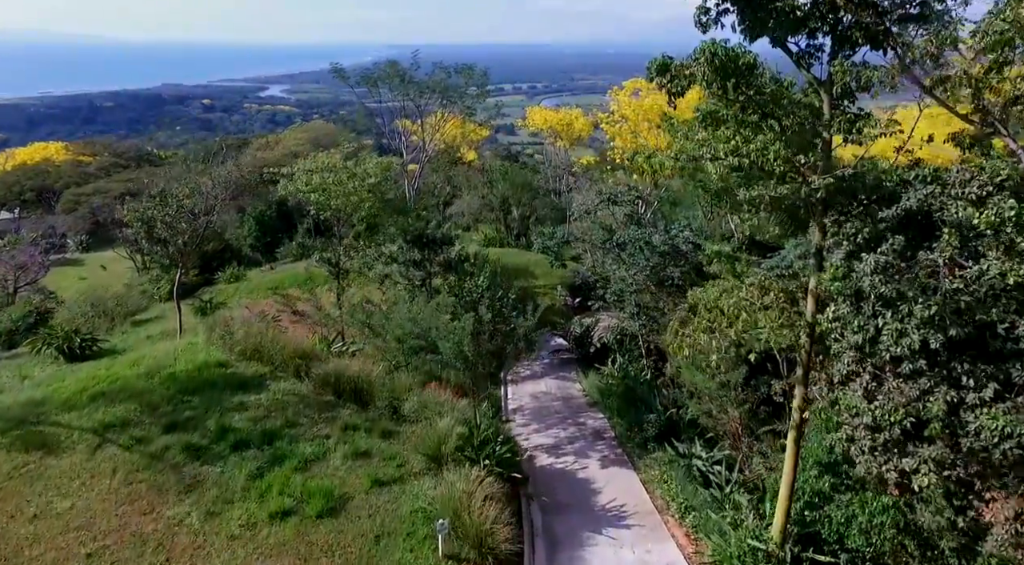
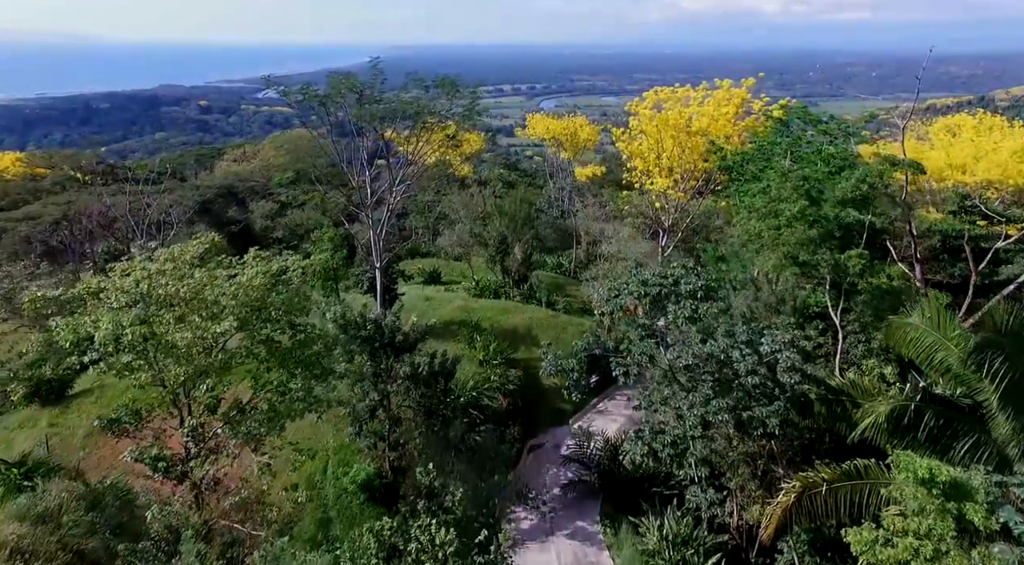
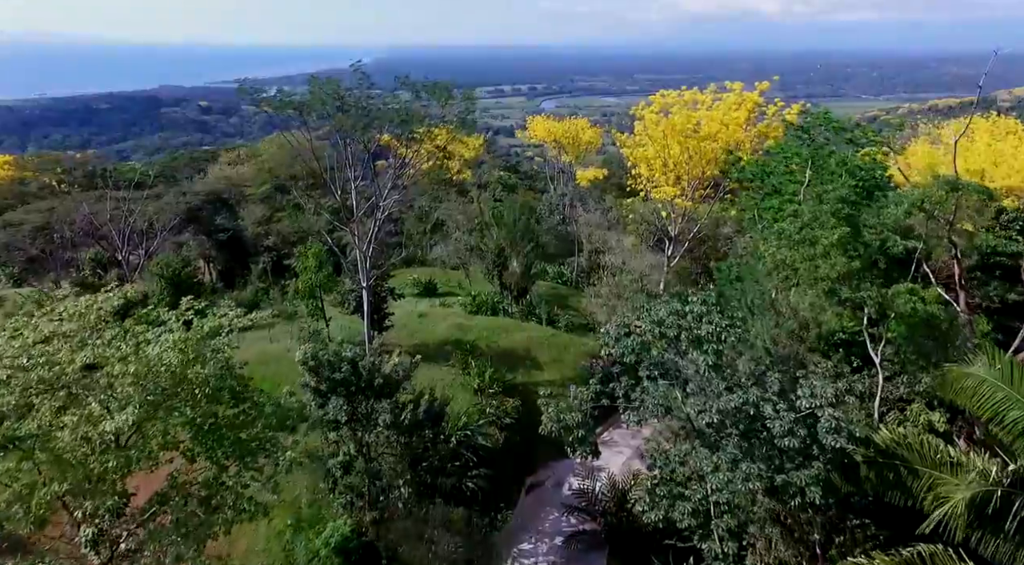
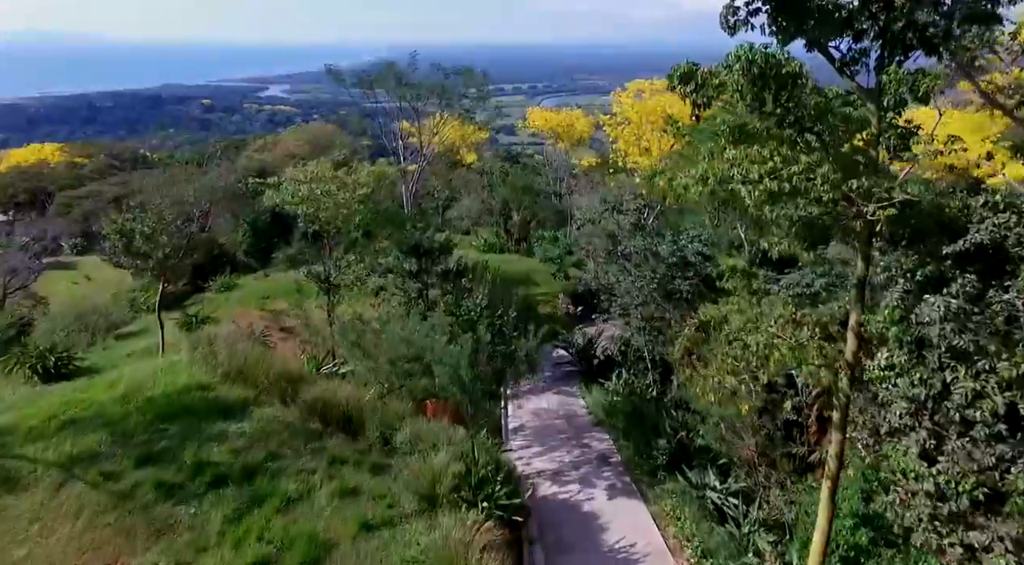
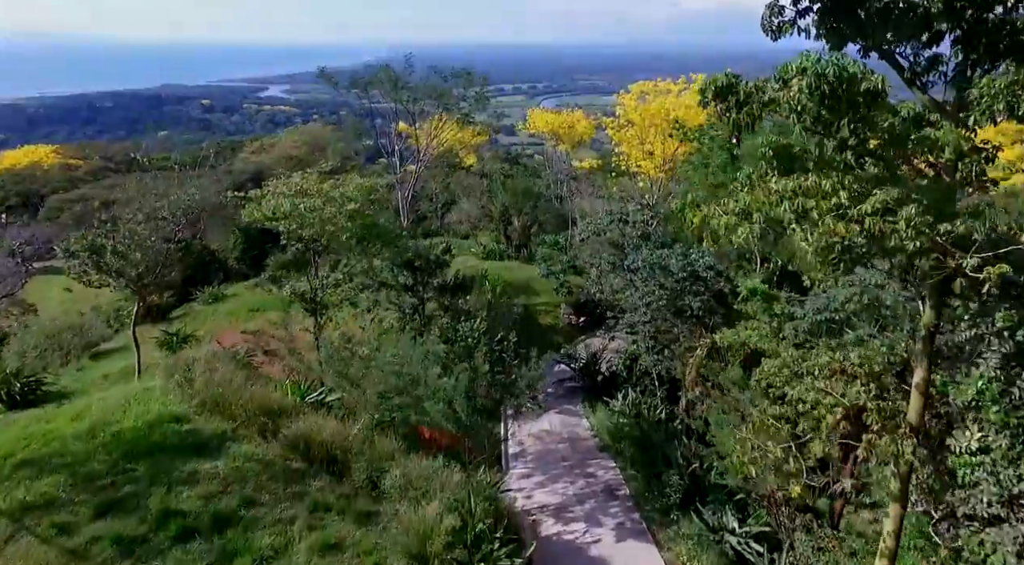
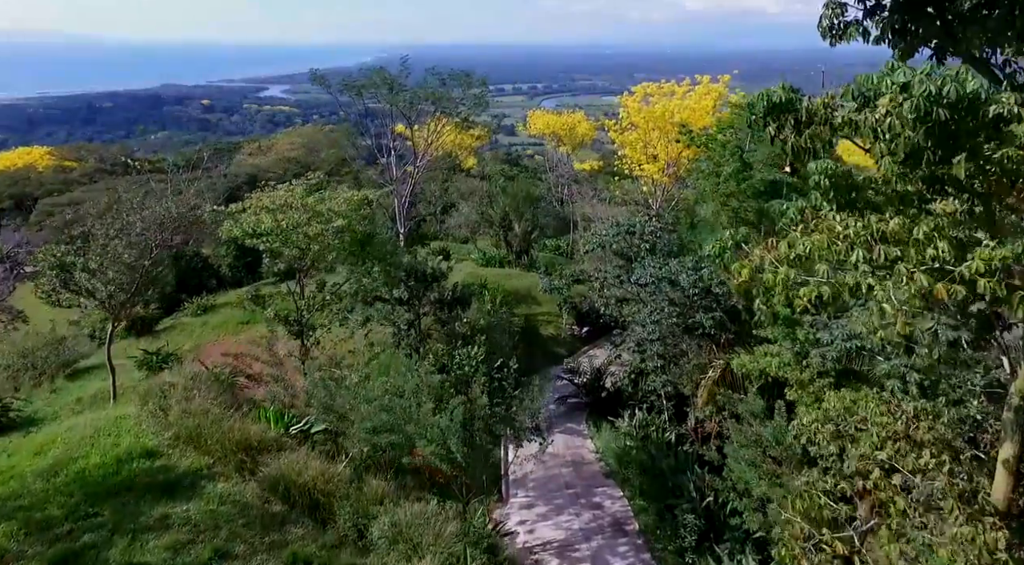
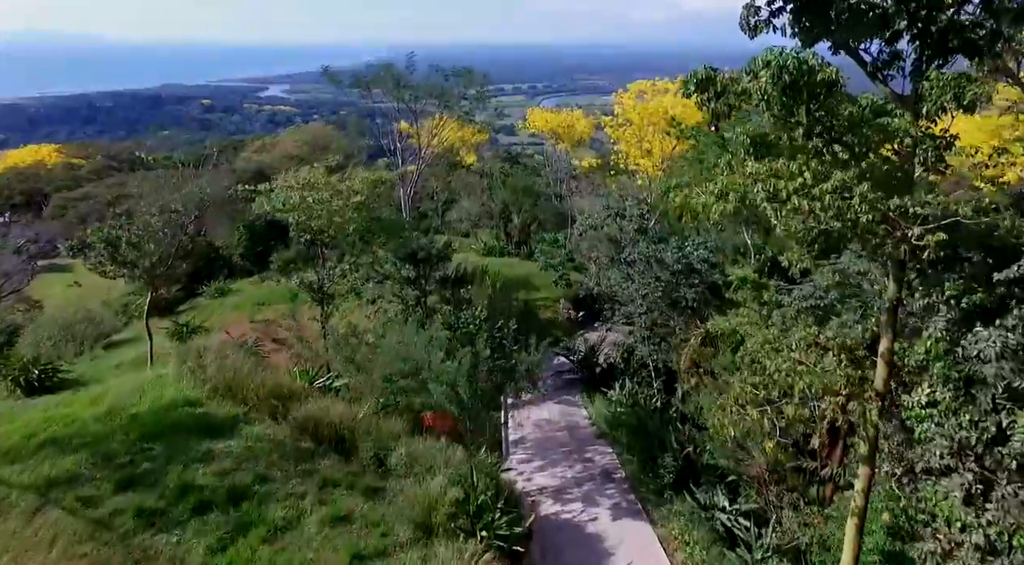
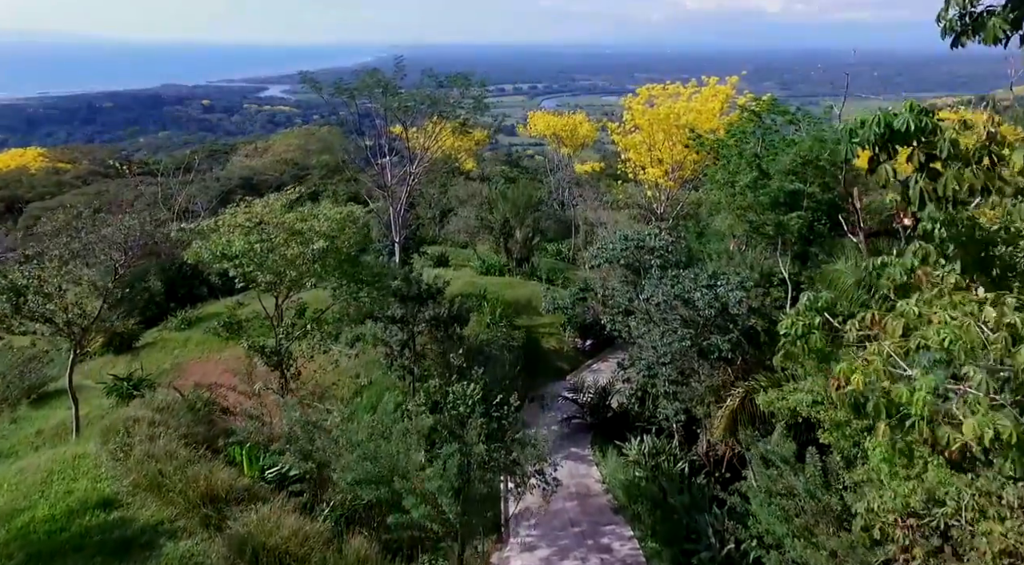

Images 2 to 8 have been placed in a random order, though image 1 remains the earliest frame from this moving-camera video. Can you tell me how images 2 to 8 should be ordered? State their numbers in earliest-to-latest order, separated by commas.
4, 7, 5, 6, 8, 2, 3
